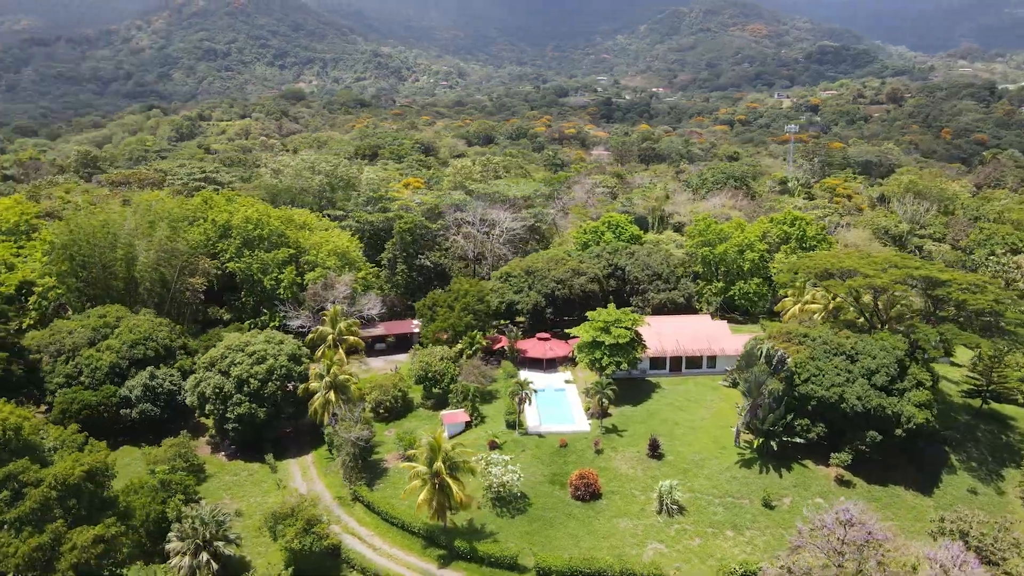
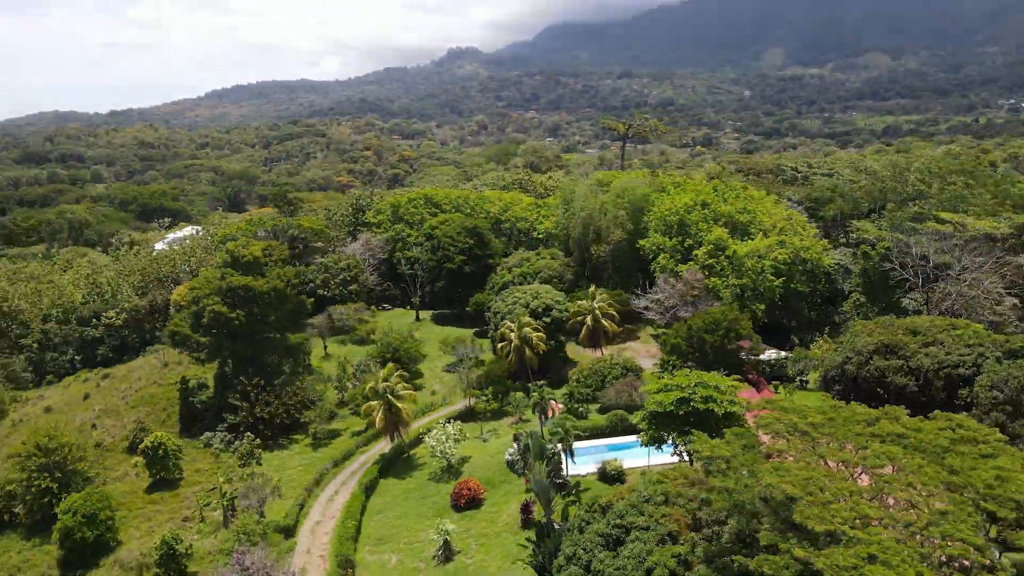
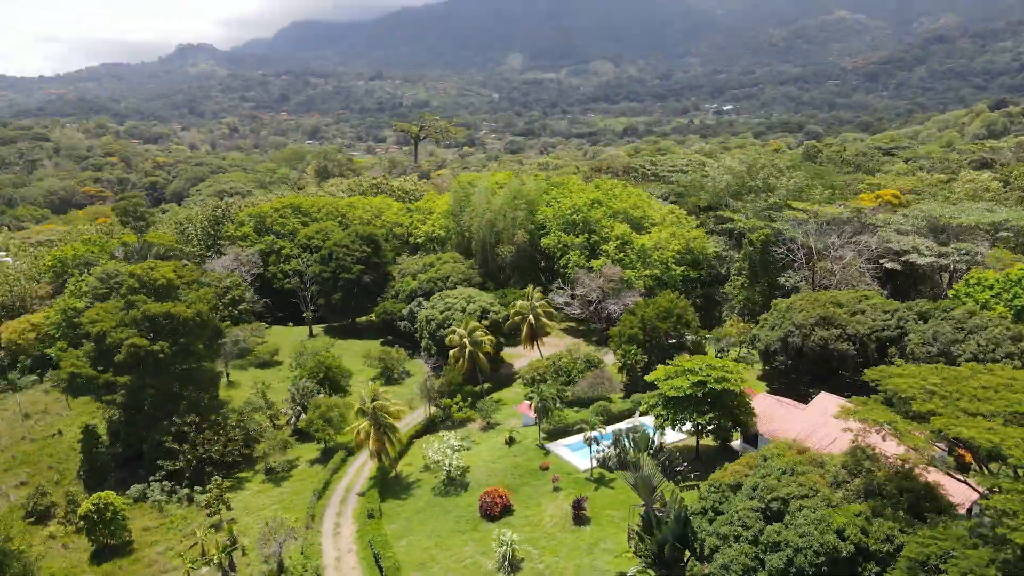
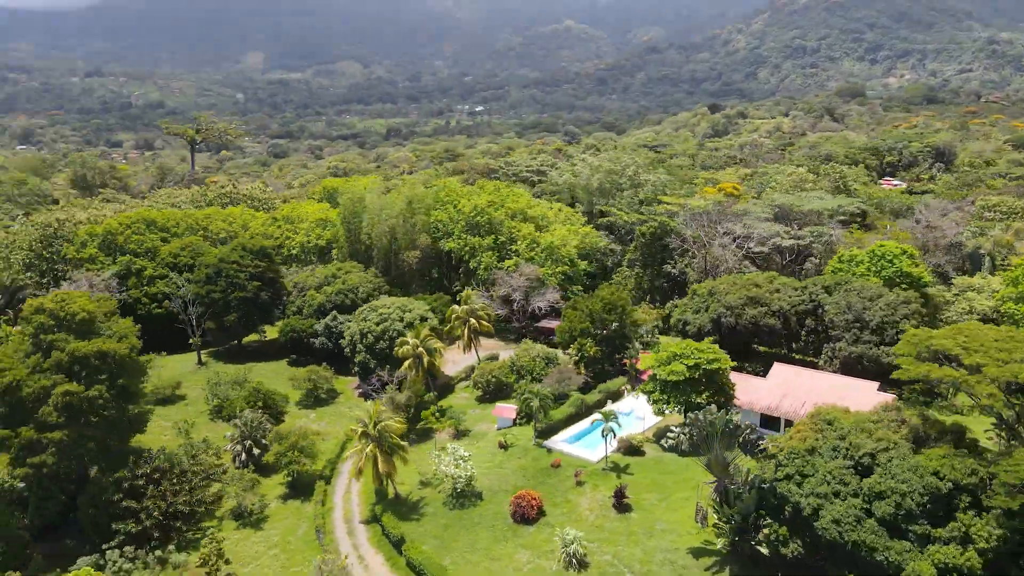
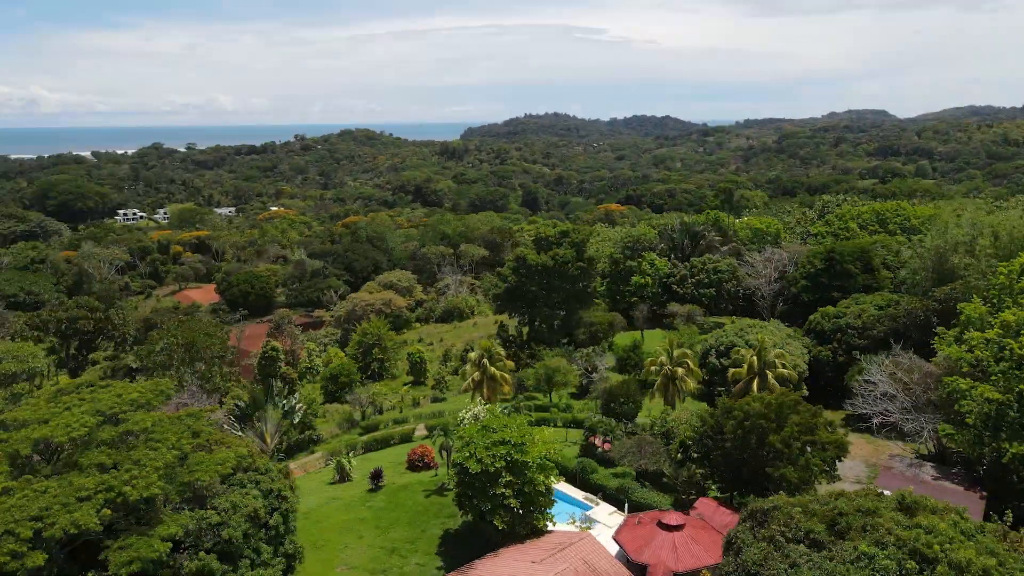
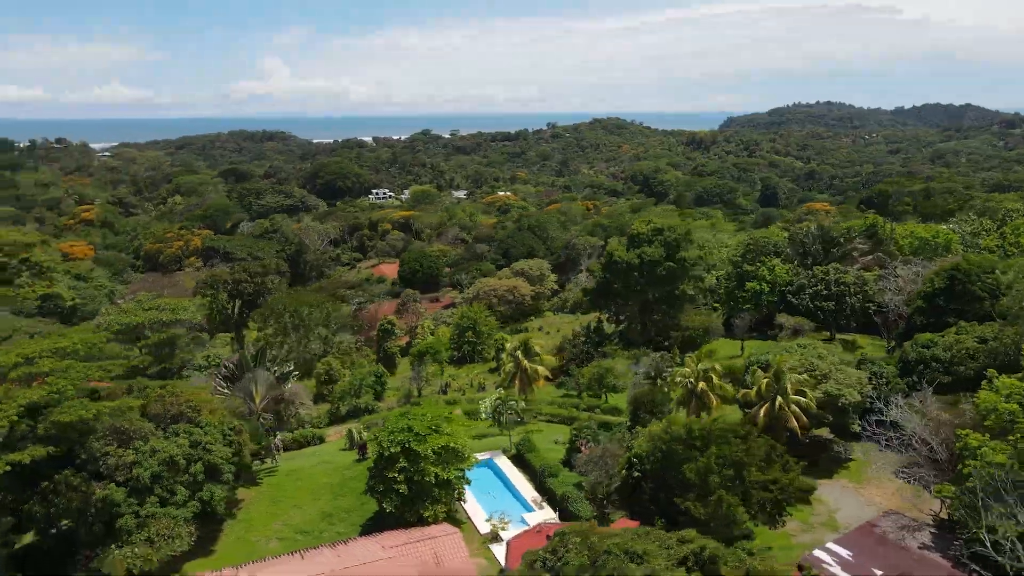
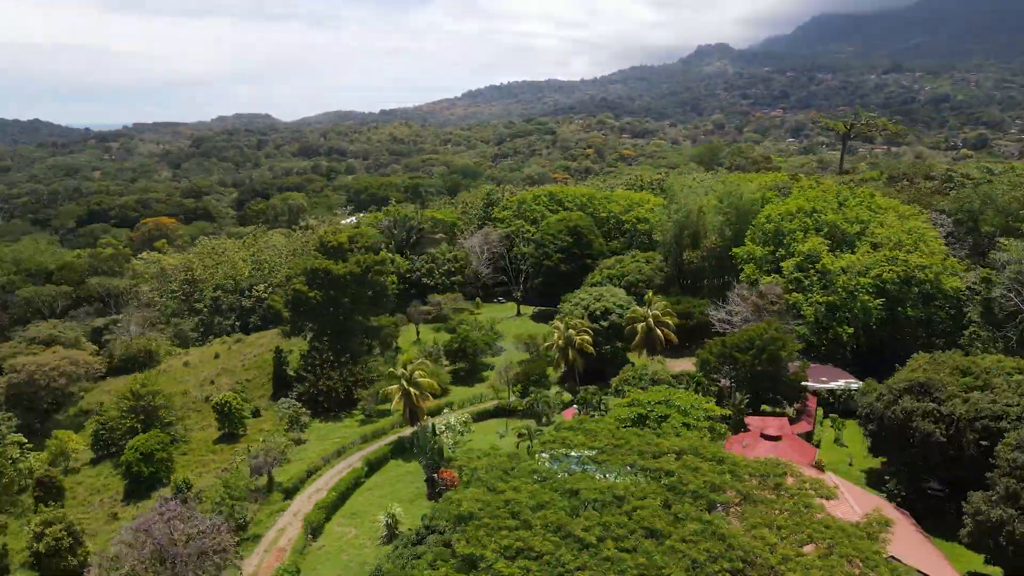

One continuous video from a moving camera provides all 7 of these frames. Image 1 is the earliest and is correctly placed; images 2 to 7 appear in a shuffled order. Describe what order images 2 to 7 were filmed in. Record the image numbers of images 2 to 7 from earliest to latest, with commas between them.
4, 3, 2, 7, 5, 6
